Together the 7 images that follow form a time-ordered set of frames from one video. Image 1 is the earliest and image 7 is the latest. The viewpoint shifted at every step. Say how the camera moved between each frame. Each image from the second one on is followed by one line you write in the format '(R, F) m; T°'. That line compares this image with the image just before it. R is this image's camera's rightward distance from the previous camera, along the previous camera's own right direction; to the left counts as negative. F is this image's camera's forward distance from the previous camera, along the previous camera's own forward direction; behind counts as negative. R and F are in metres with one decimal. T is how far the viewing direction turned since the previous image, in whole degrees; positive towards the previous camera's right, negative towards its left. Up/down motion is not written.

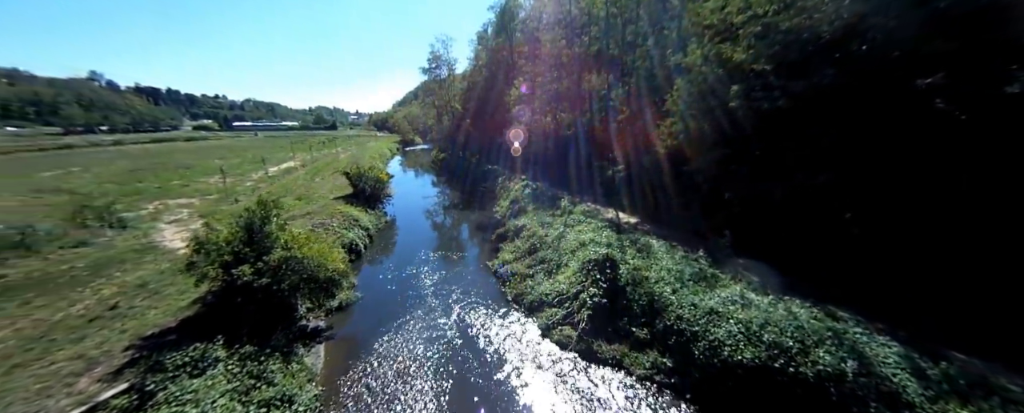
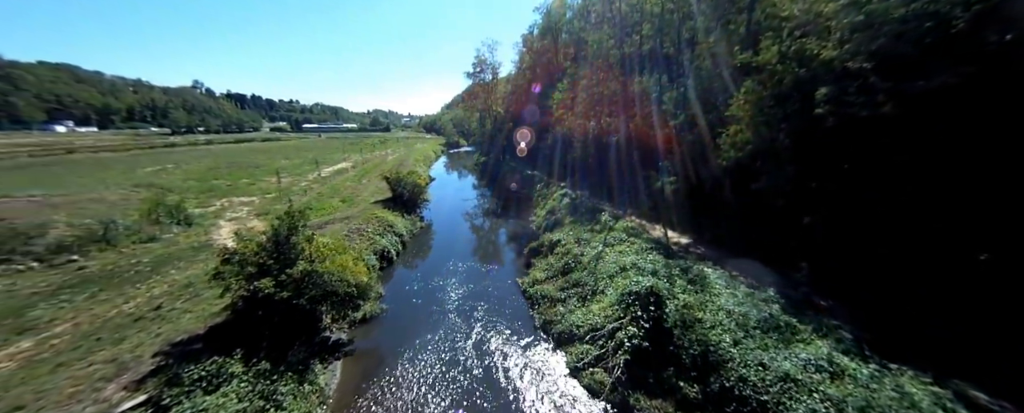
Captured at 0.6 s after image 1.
(+0.3, +1.0) m; -8°
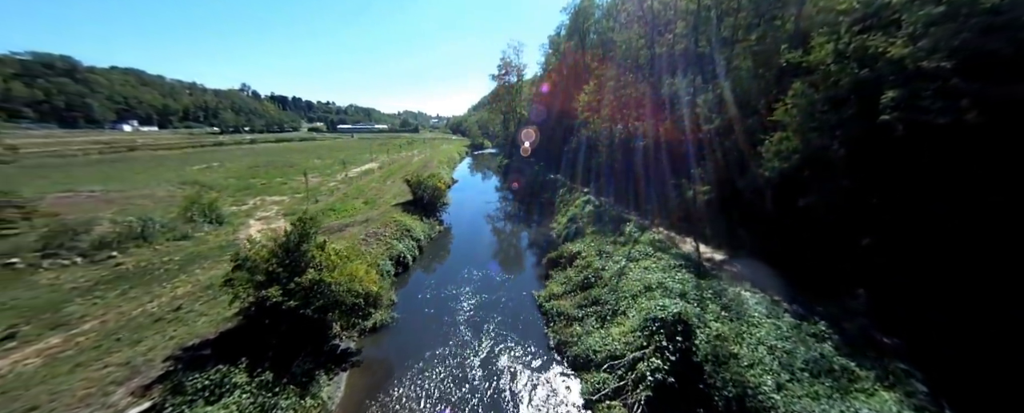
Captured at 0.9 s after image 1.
(+0.3, +0.6) m; -4°
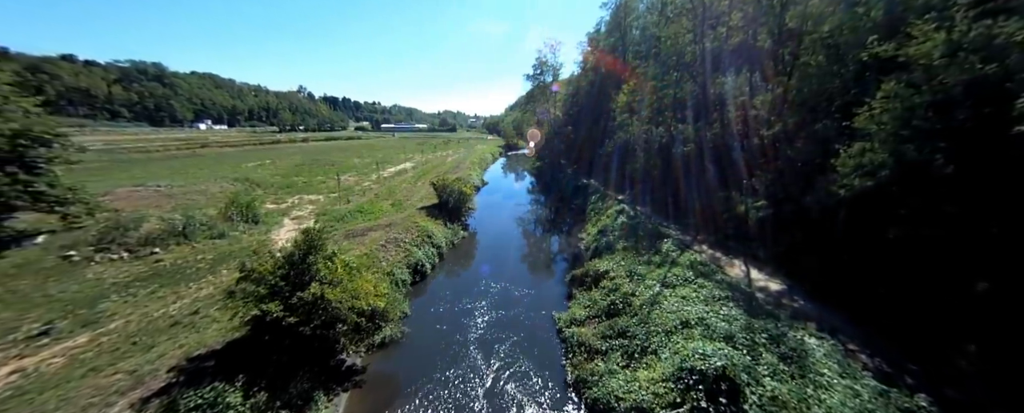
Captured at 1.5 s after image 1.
(+0.5, +1.0) m; -6°
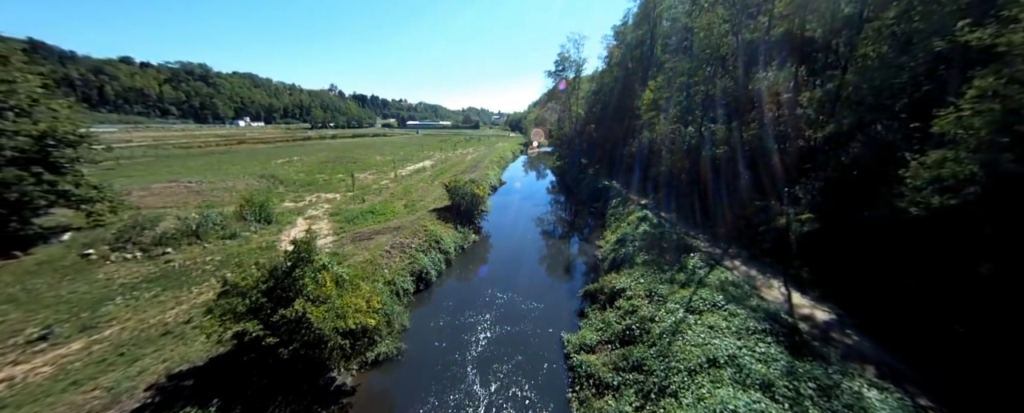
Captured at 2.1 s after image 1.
(+0.5, +1.0) m; -4°
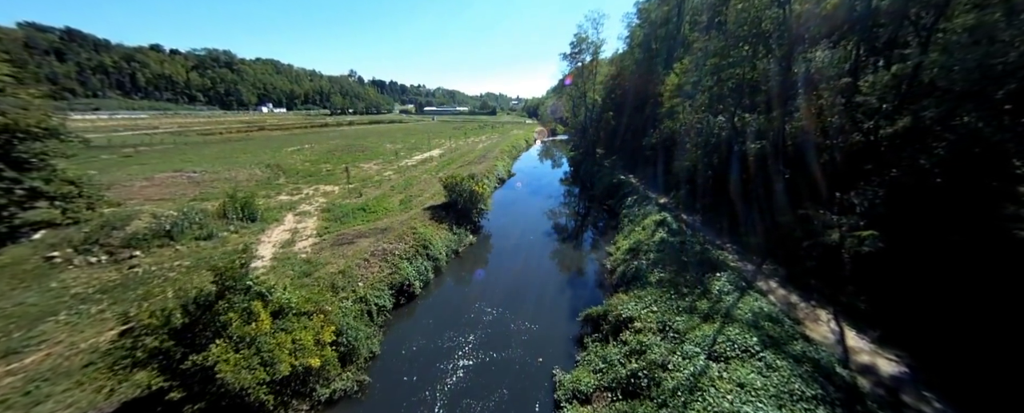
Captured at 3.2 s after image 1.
(+1.0, +2.0) m; -3°
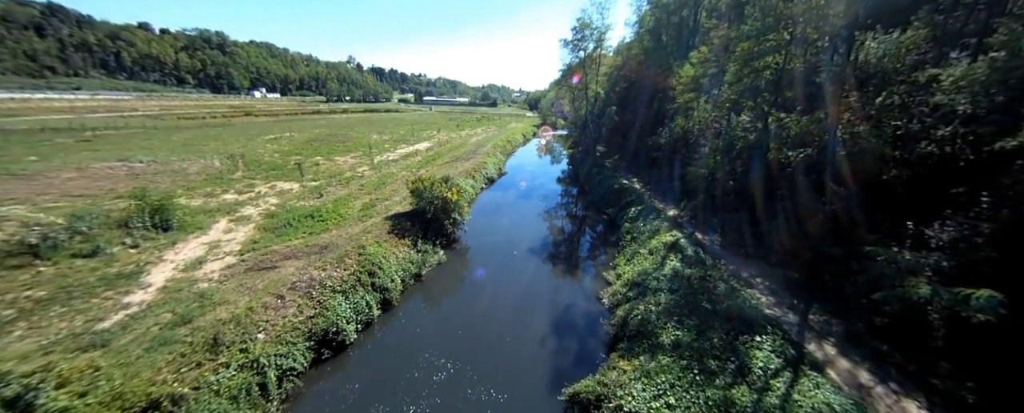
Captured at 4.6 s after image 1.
(+1.0, +3.4) m; 0°
